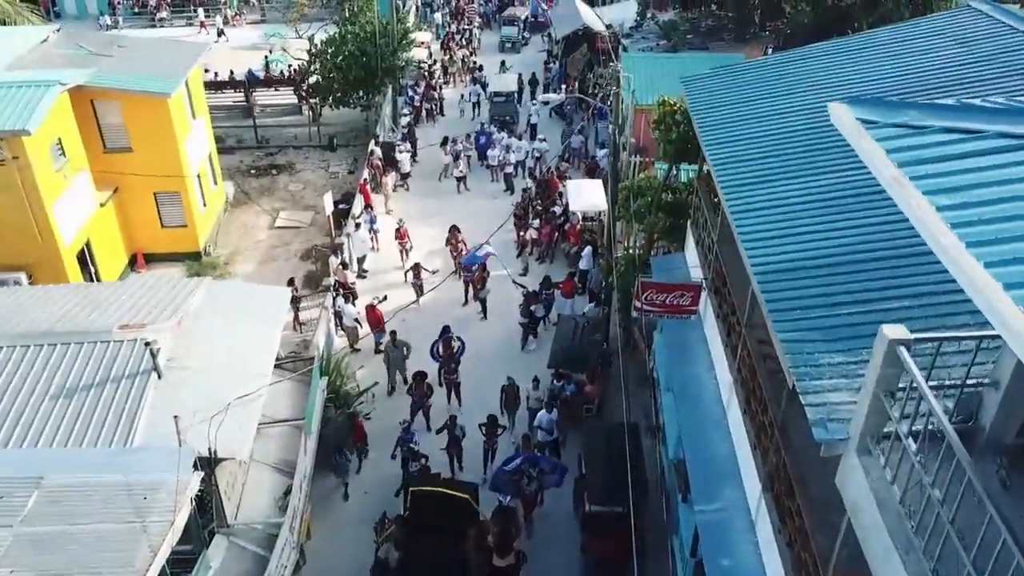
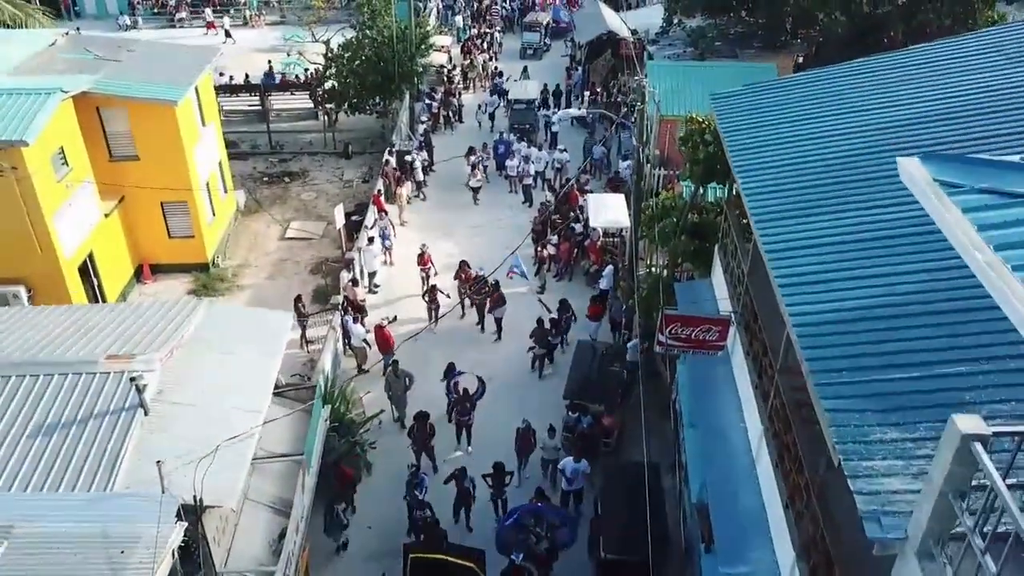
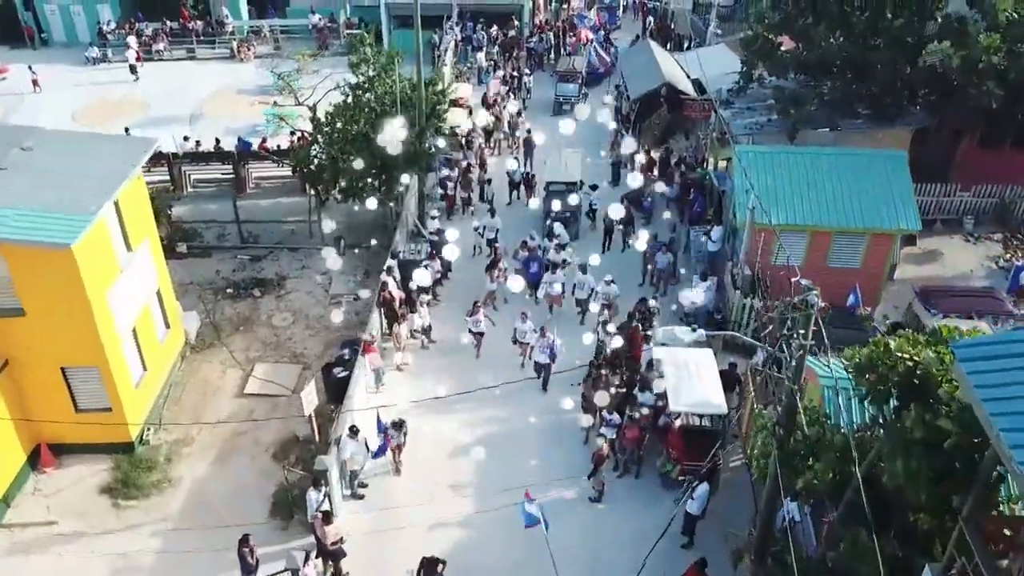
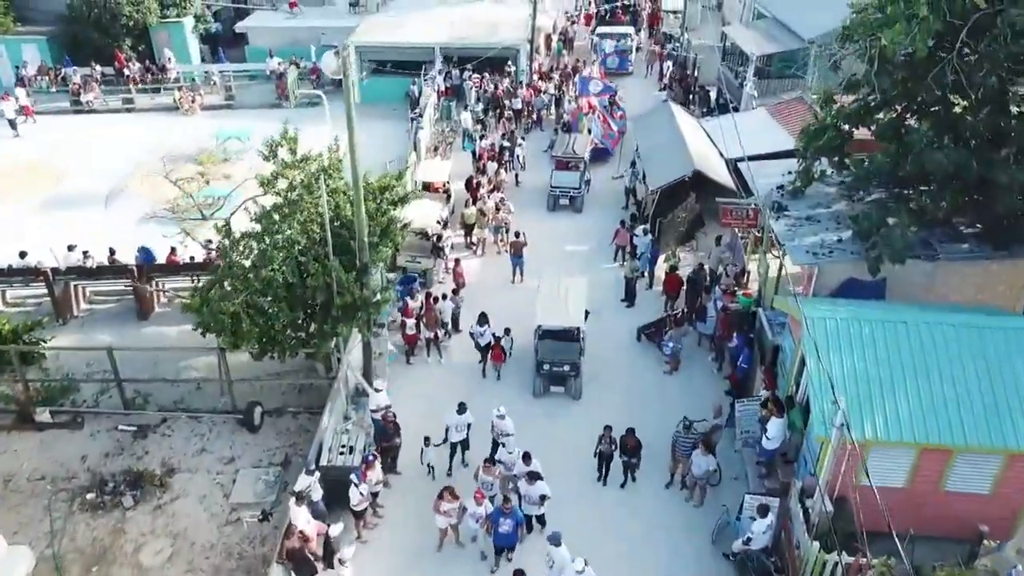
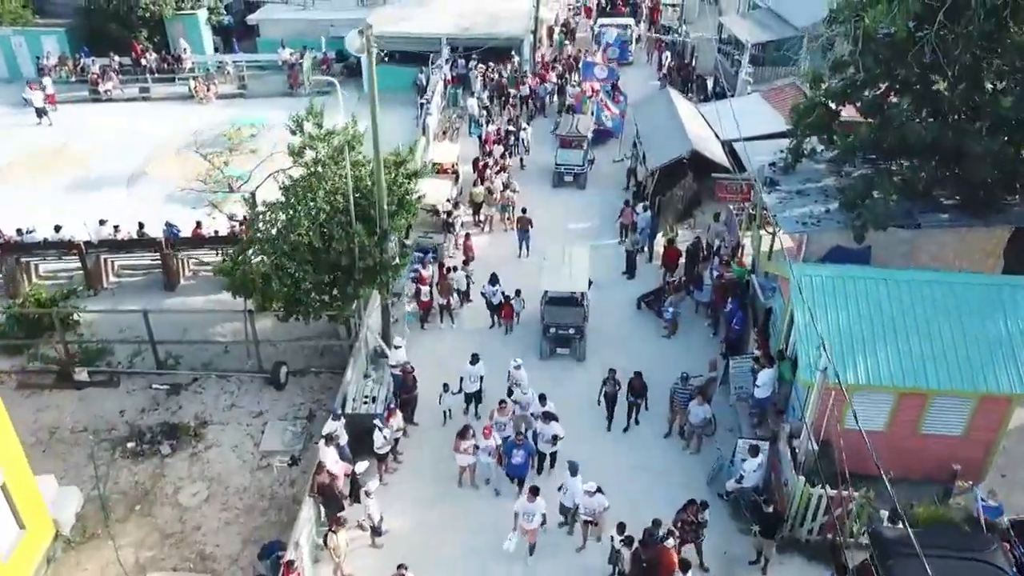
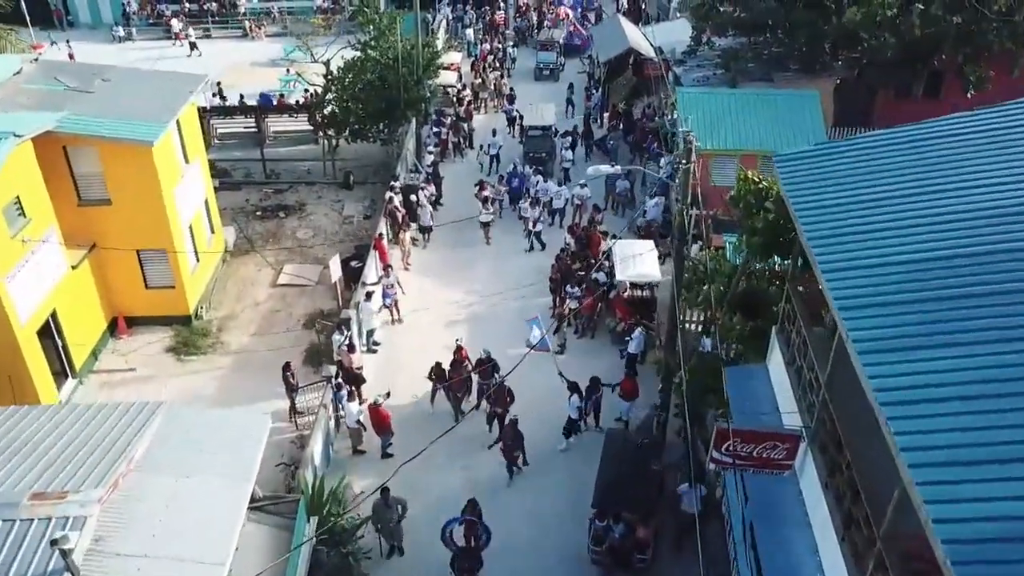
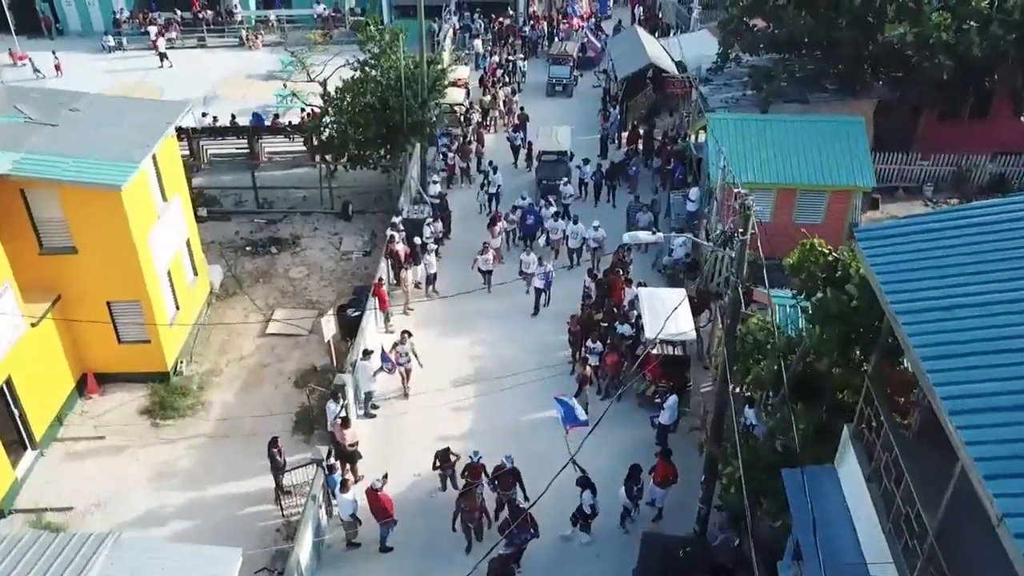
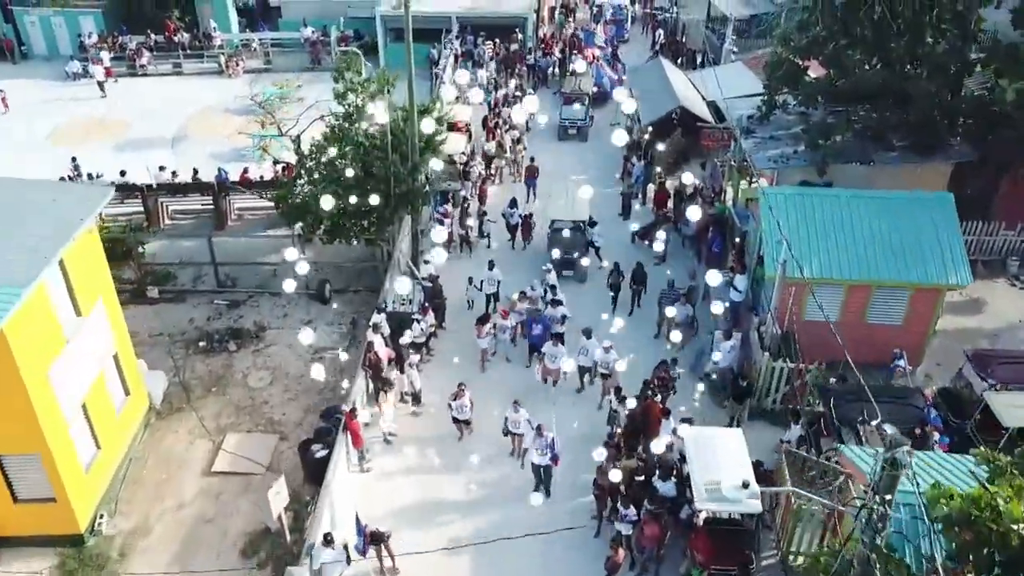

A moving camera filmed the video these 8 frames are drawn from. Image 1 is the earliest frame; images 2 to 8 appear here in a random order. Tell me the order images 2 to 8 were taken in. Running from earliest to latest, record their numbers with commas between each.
2, 6, 7, 3, 8, 5, 4
